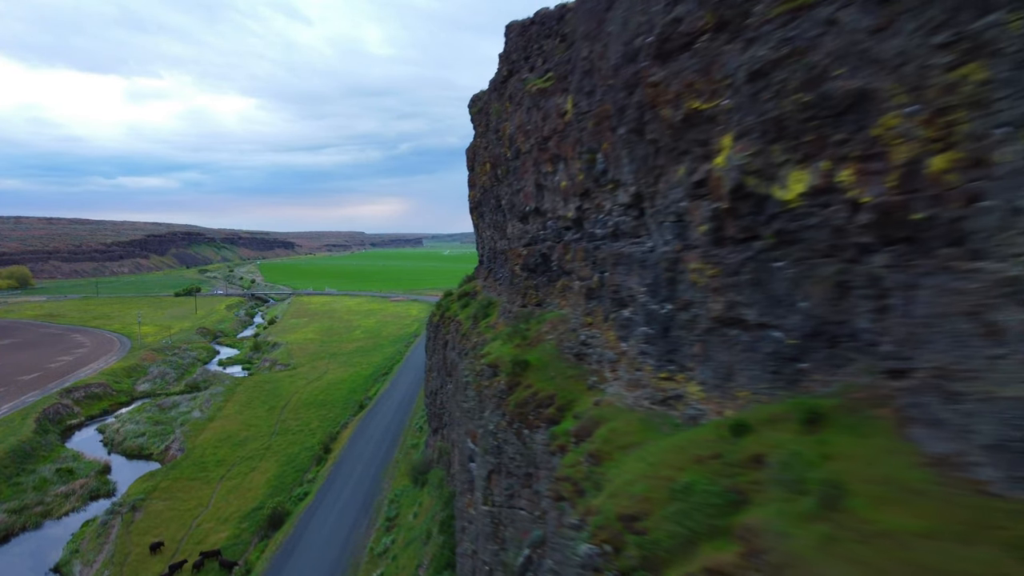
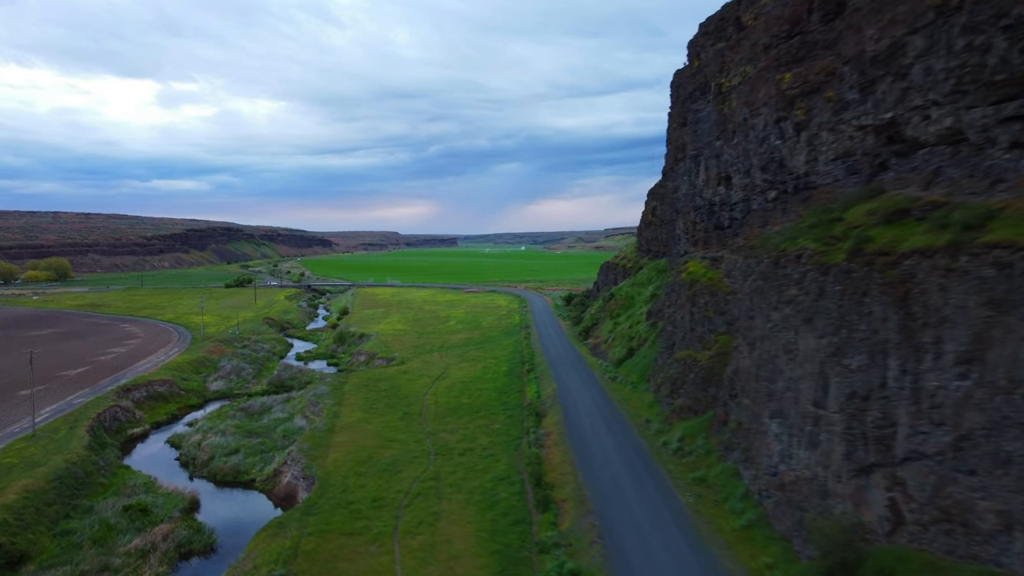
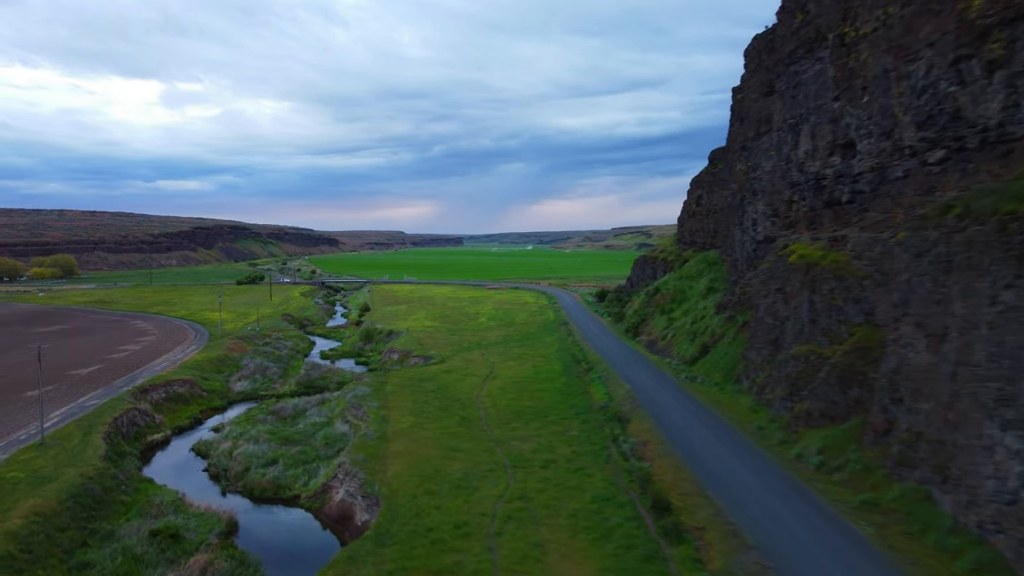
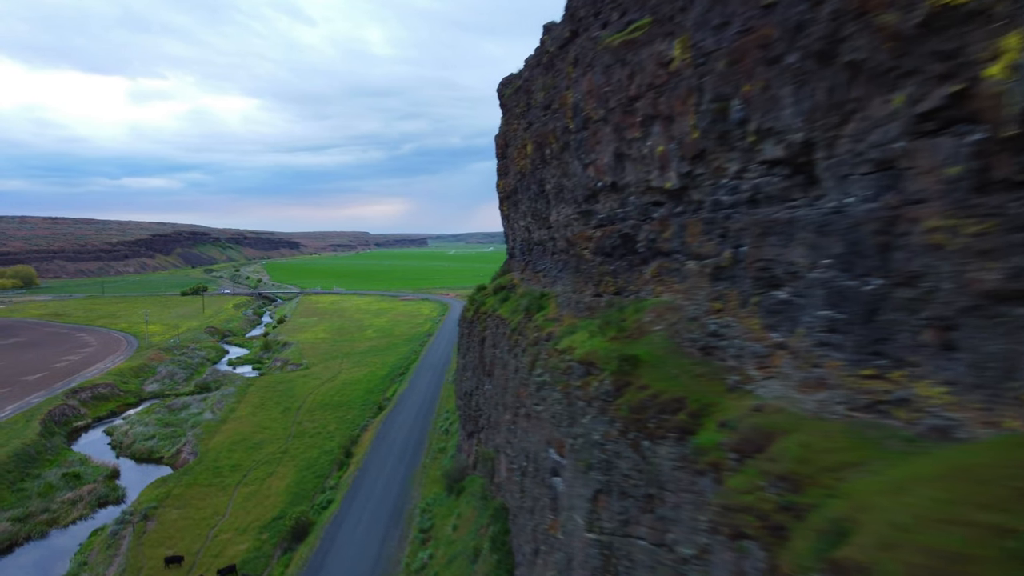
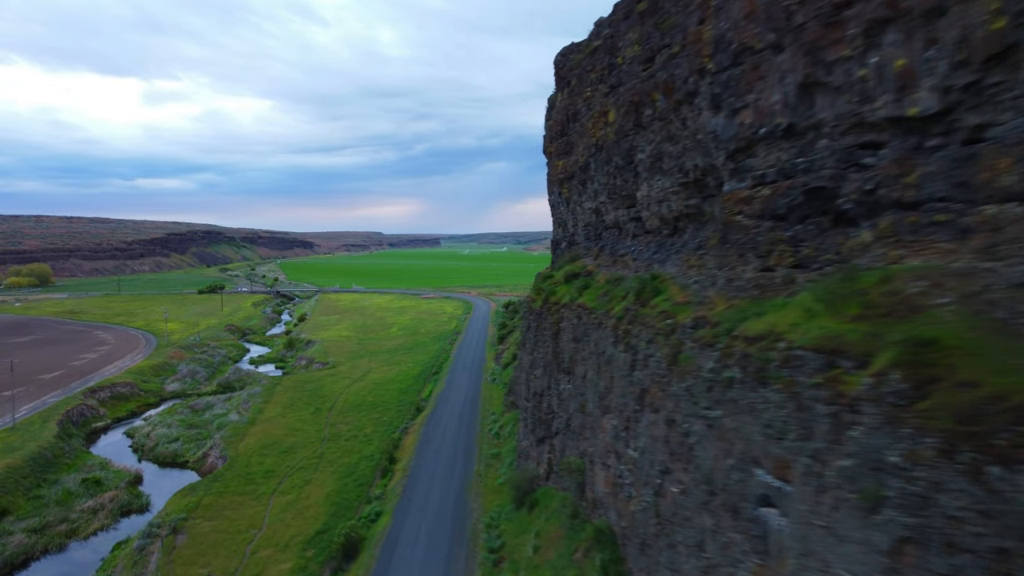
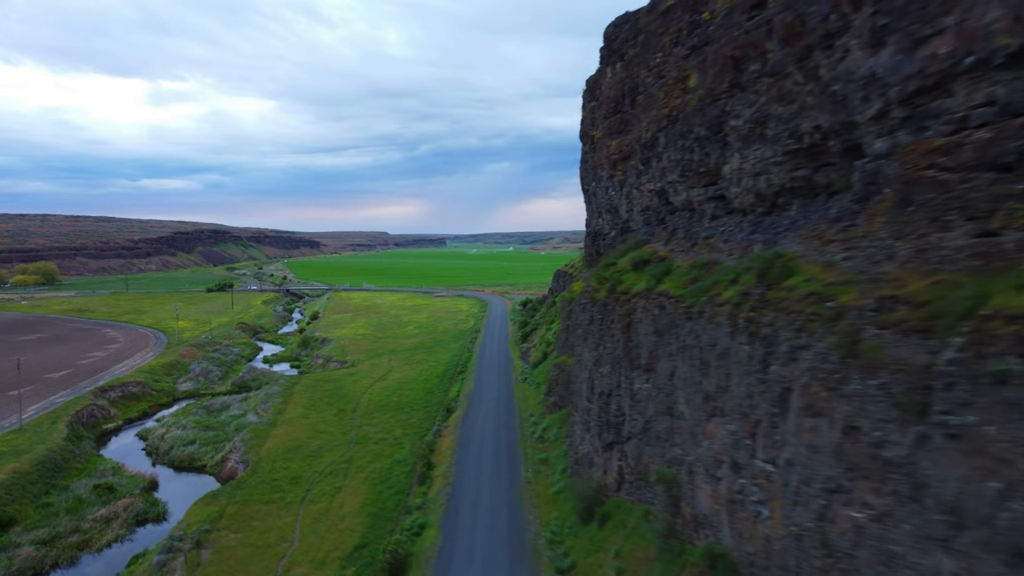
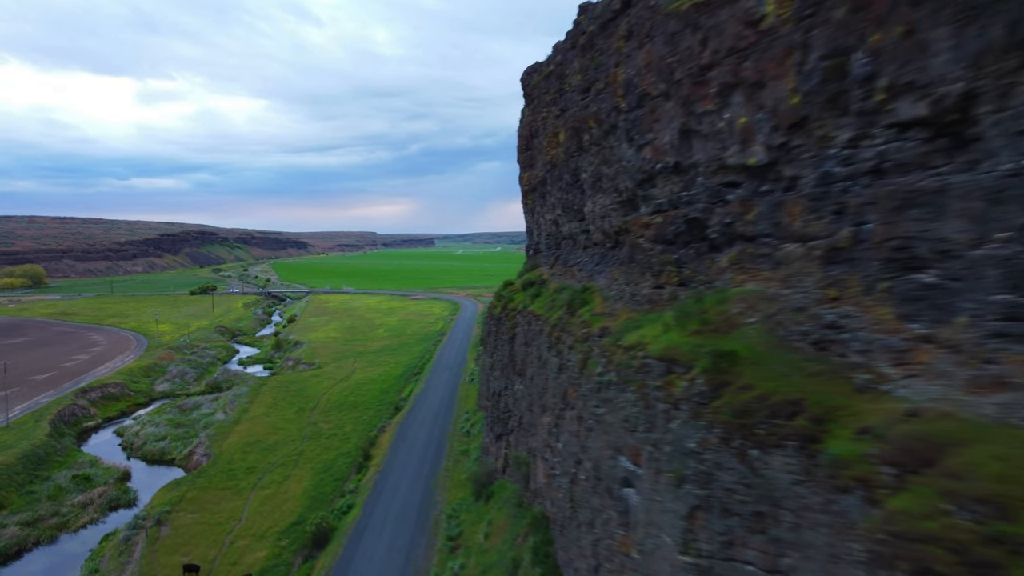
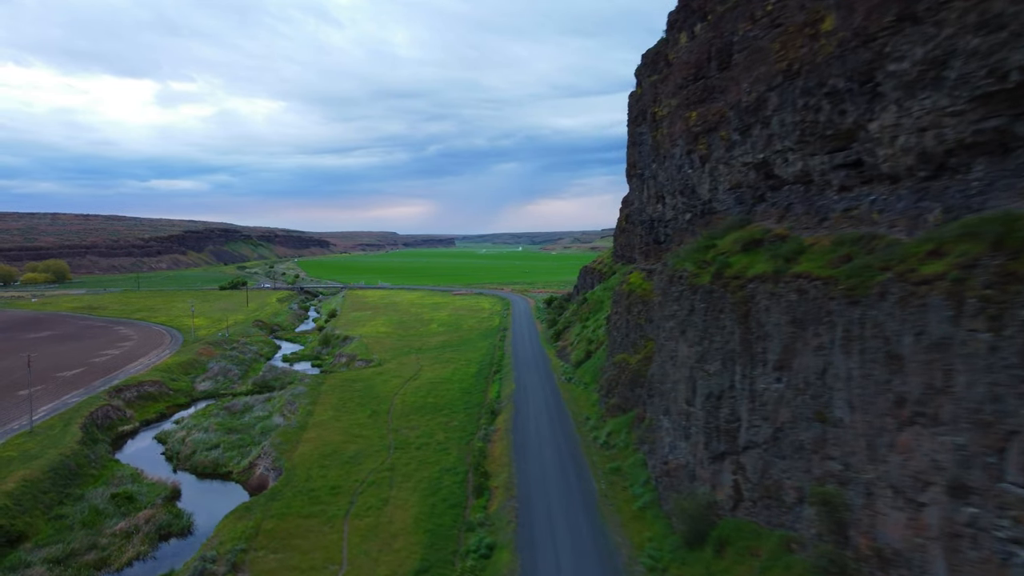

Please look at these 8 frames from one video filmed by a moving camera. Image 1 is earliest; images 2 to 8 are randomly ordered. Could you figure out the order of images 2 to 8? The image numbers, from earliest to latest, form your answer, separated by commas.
4, 7, 5, 6, 8, 2, 3
